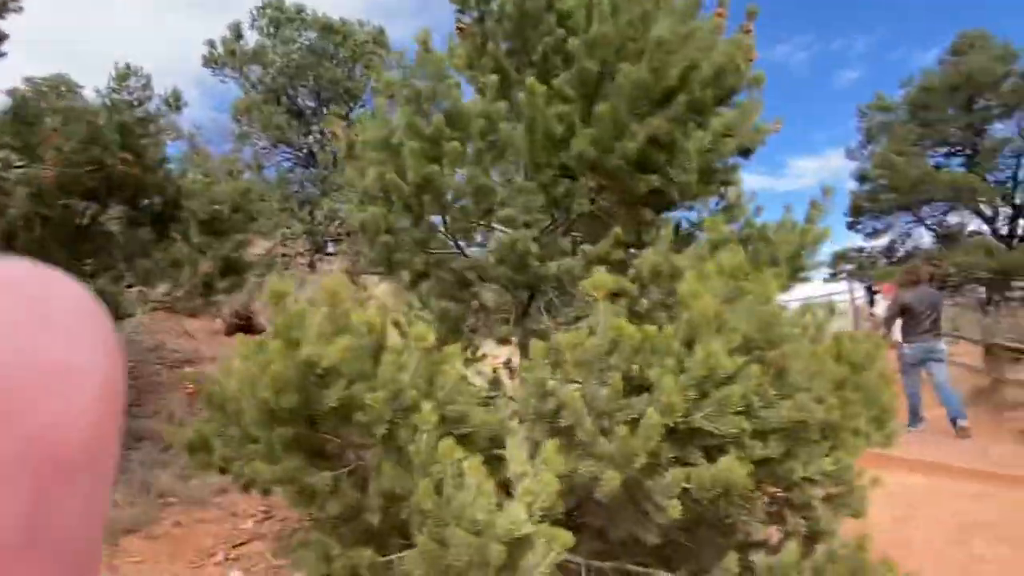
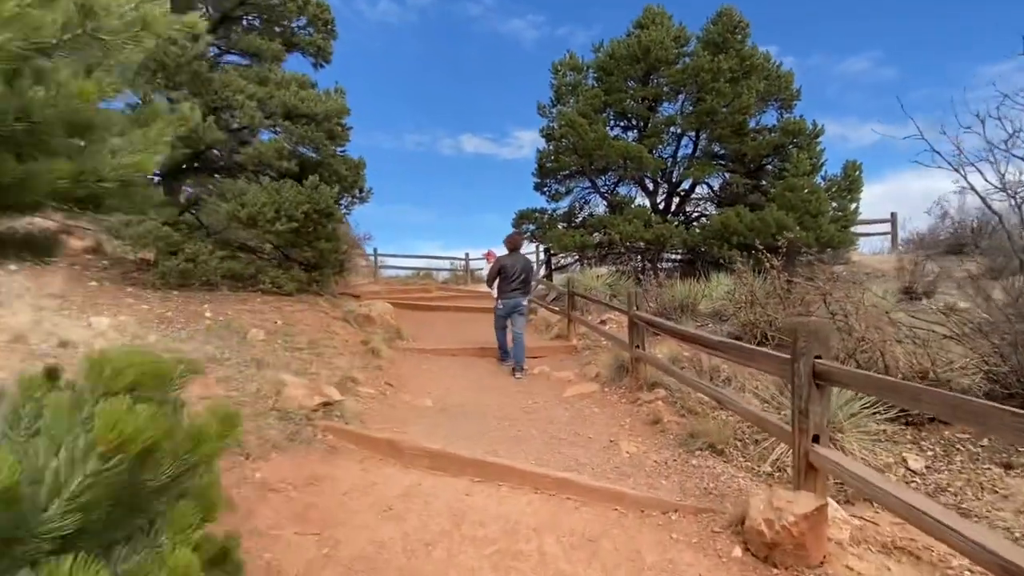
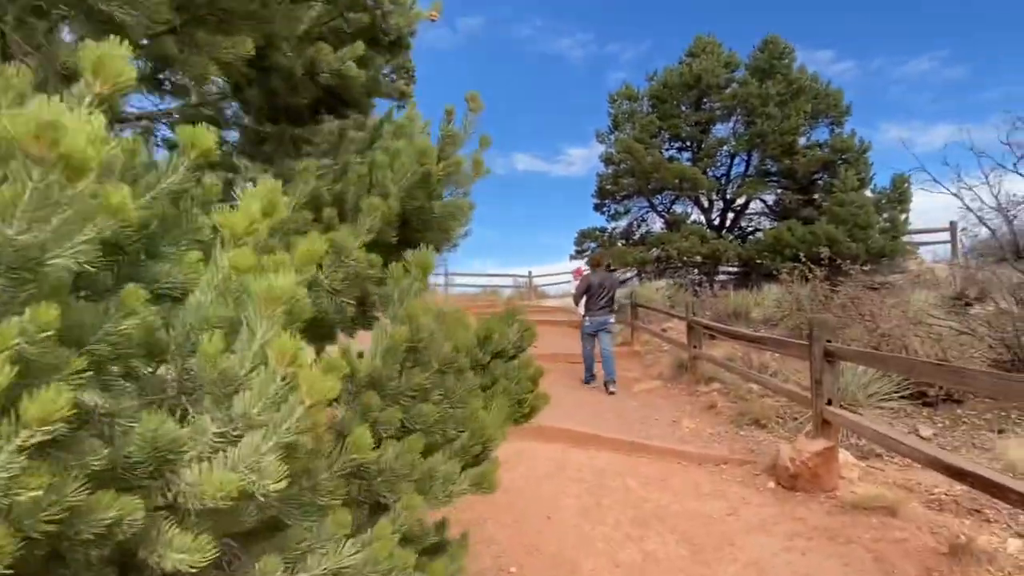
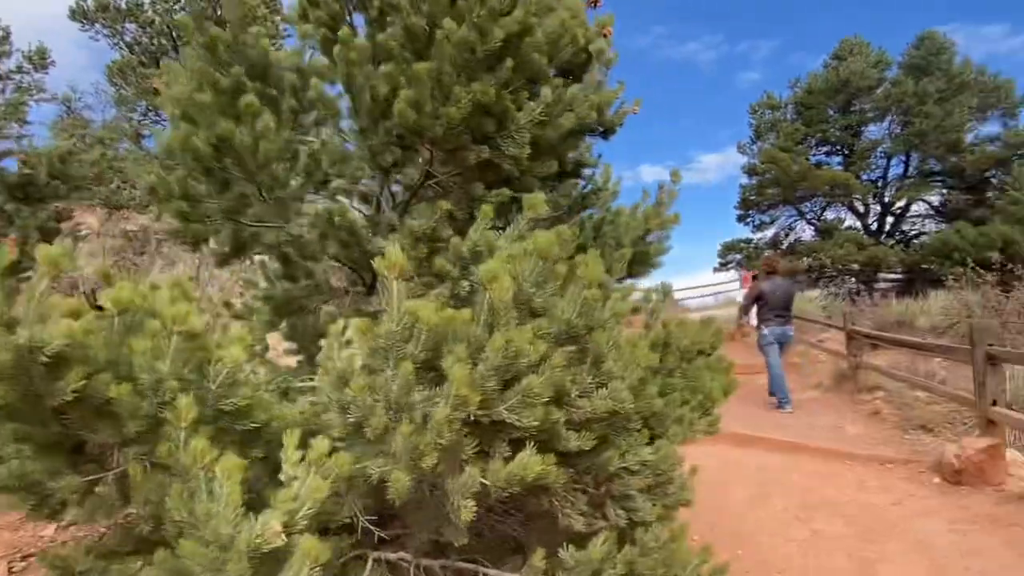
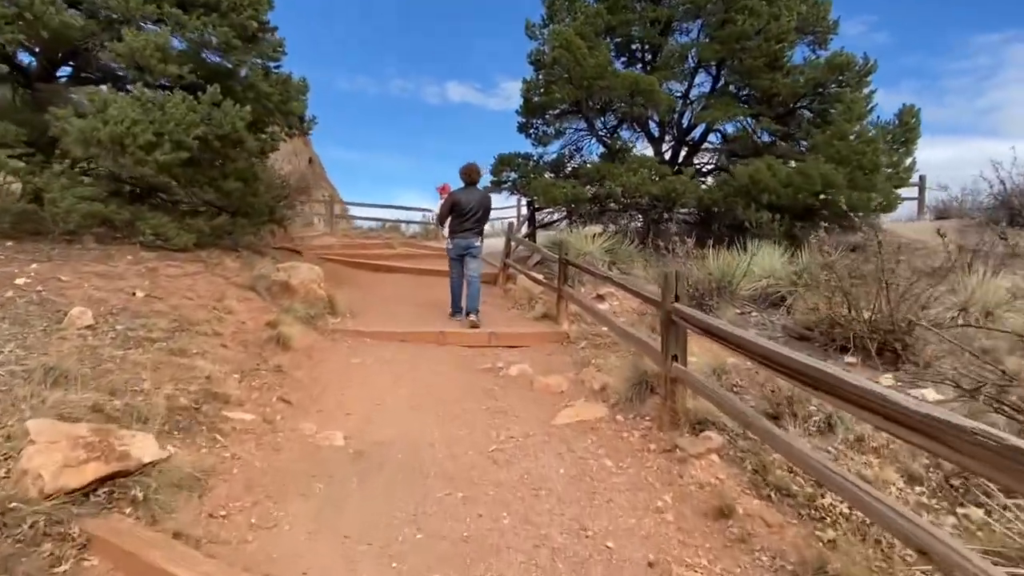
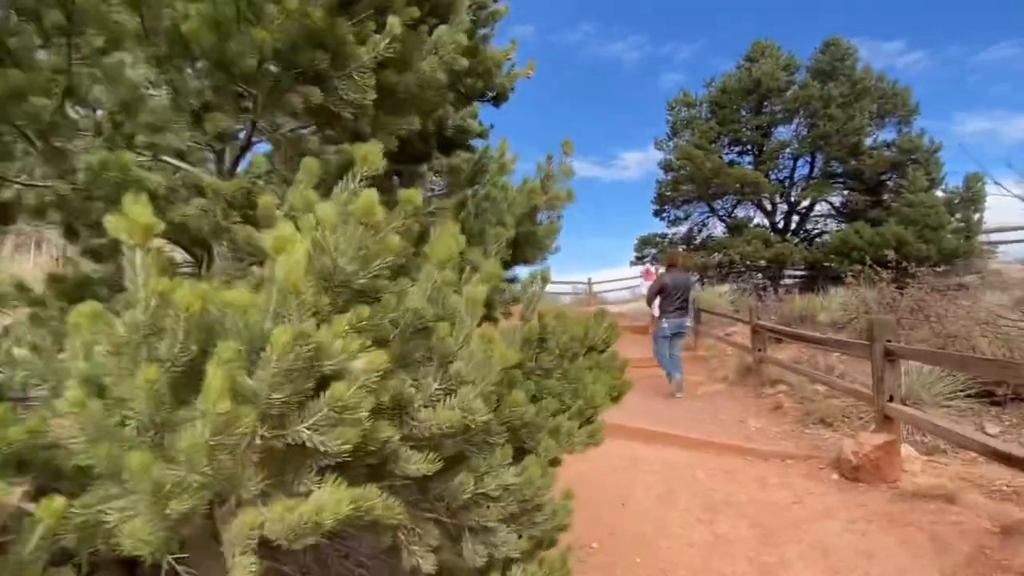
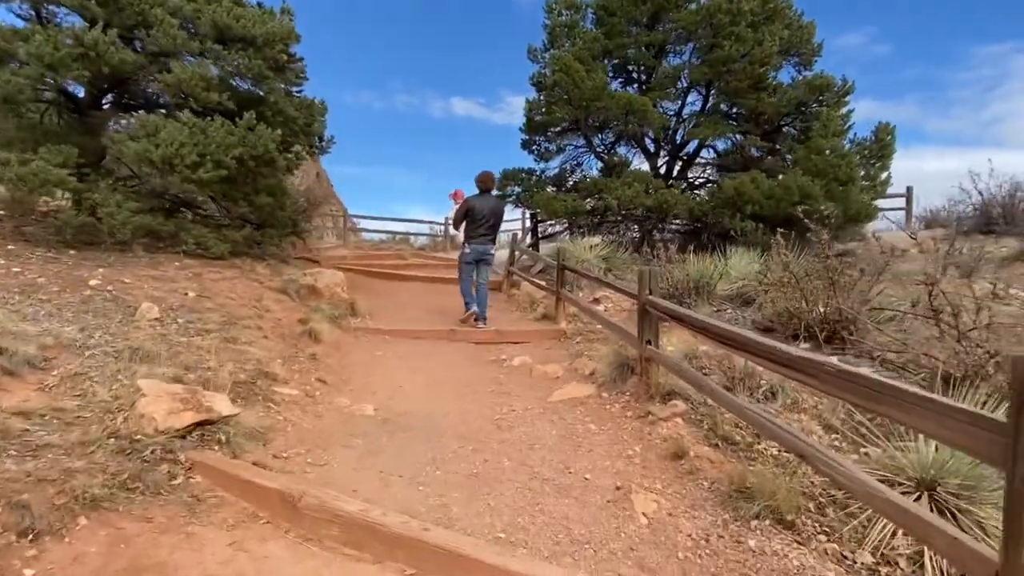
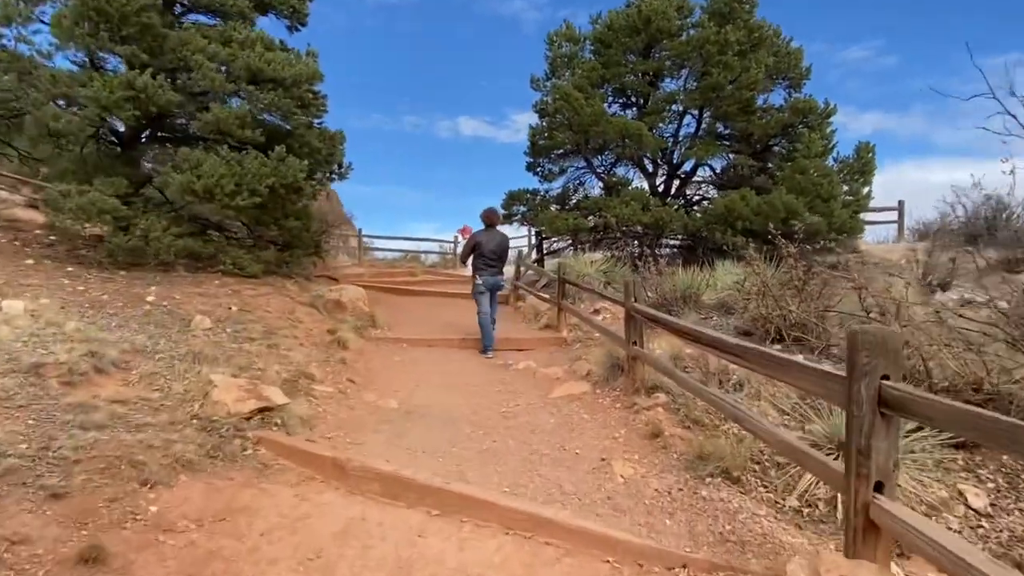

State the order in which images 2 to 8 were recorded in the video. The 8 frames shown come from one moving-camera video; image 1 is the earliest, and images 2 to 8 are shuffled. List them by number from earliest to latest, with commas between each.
4, 6, 3, 2, 8, 7, 5
